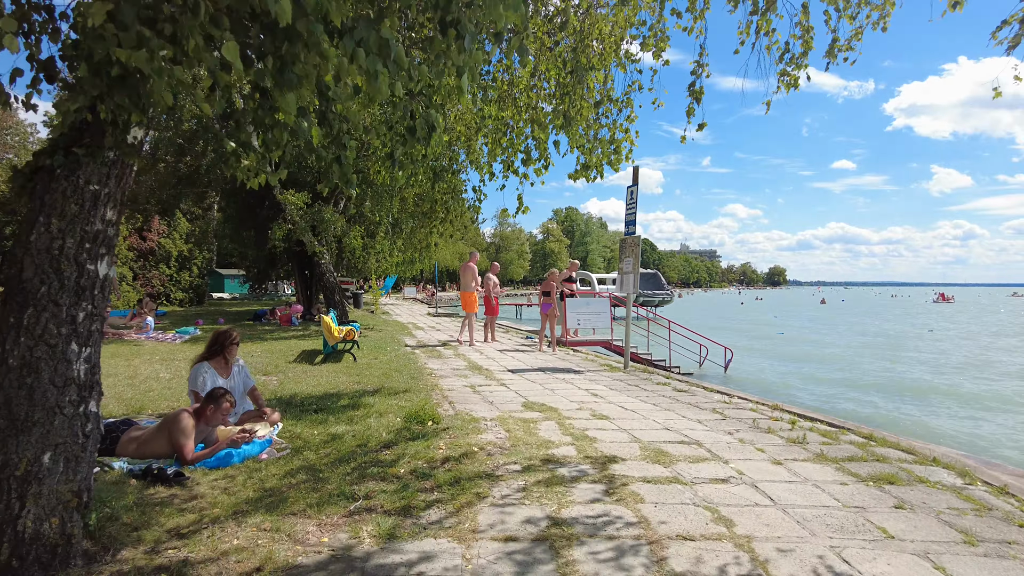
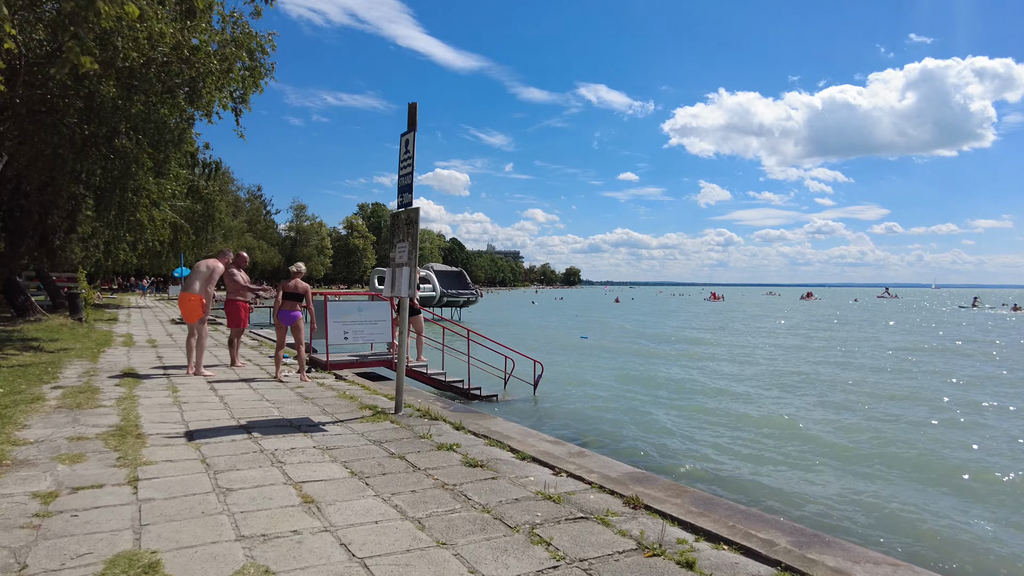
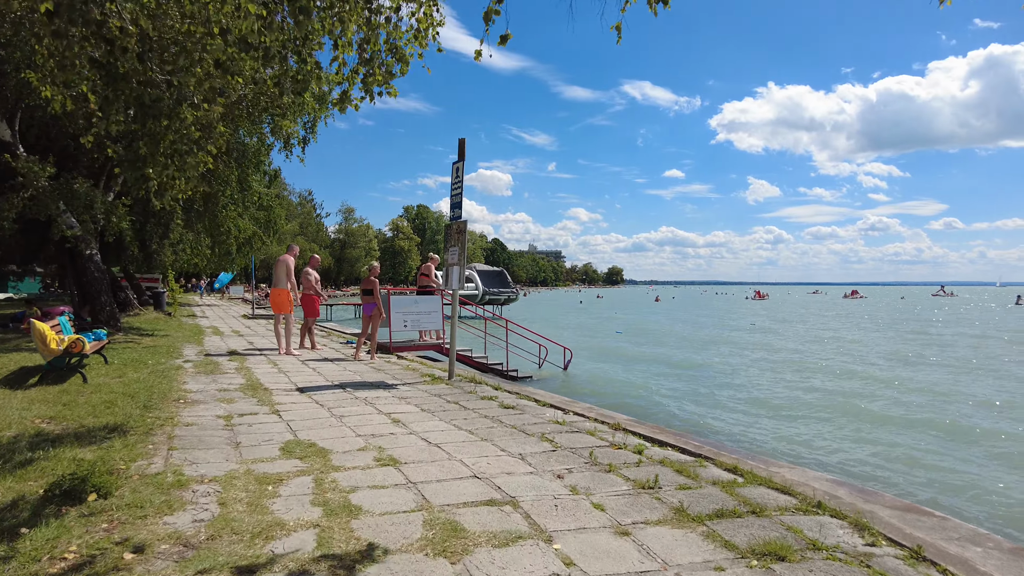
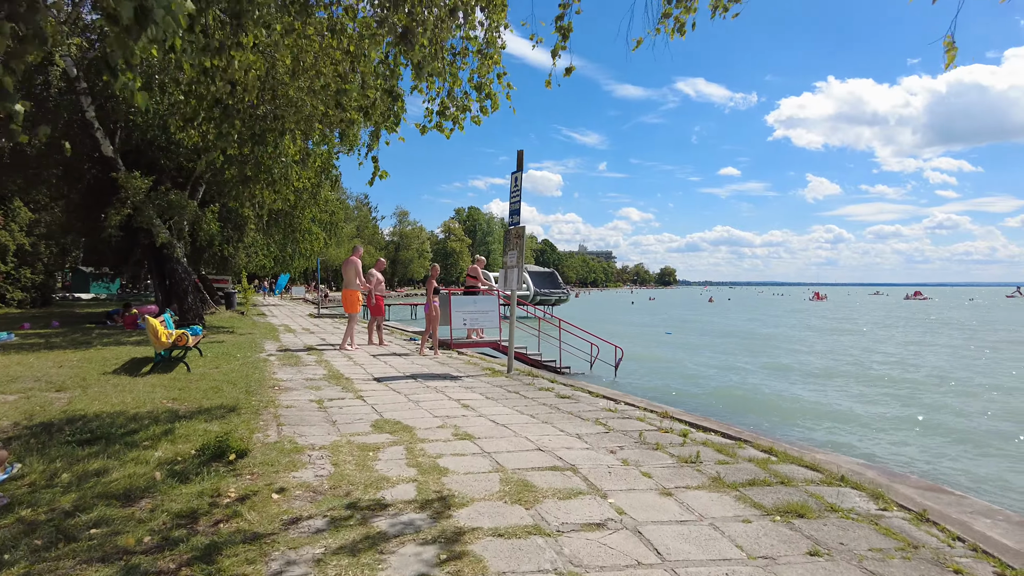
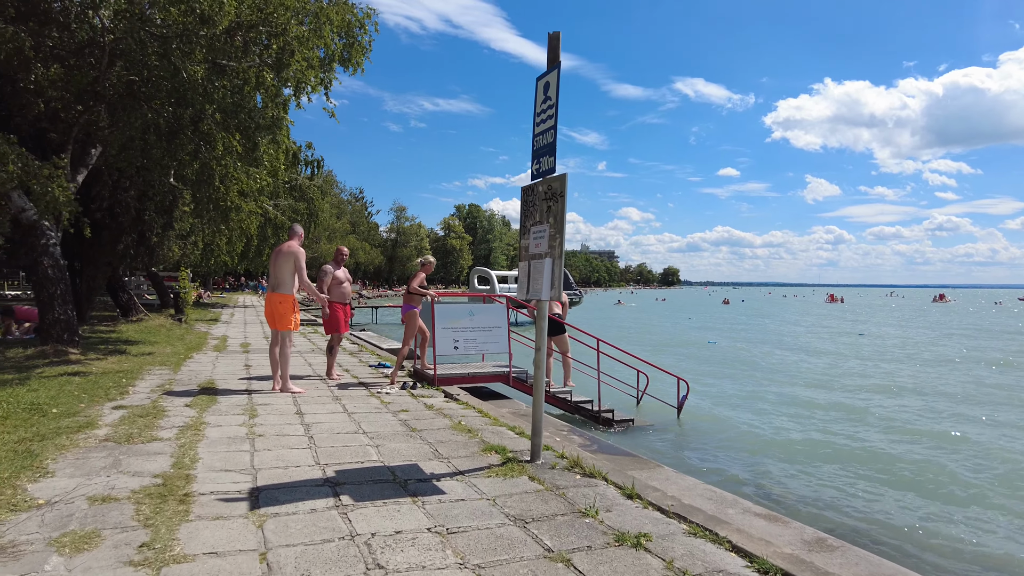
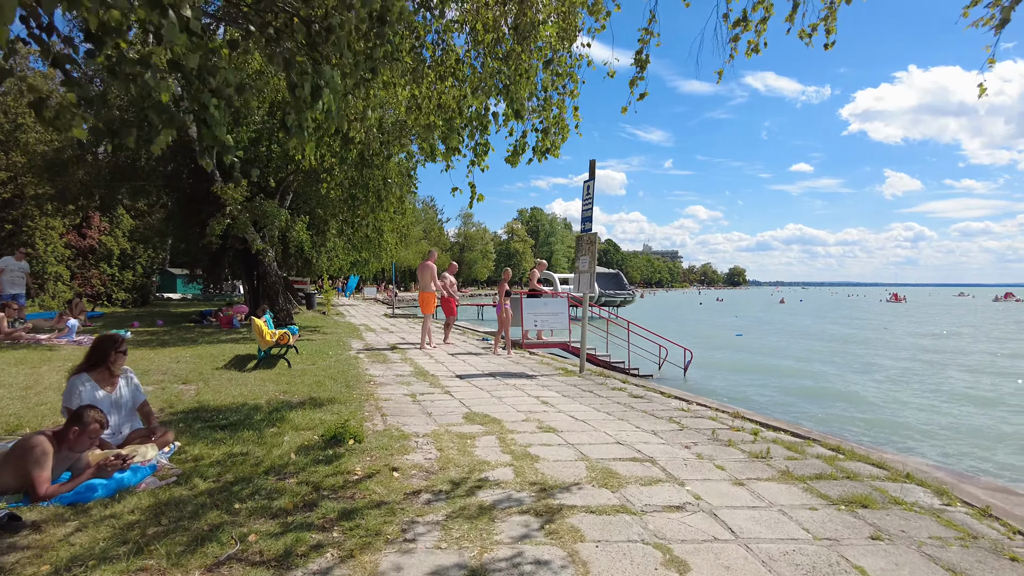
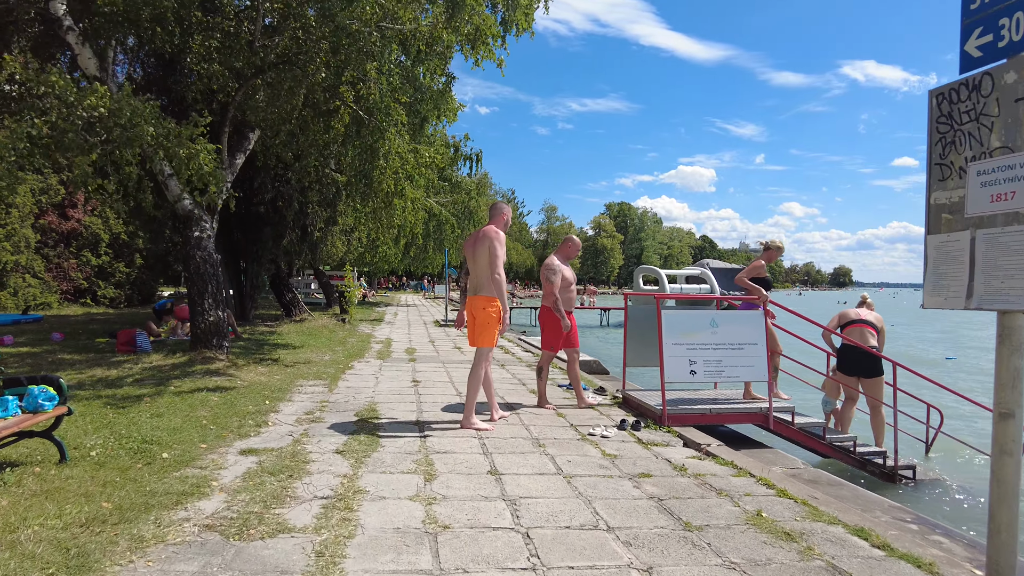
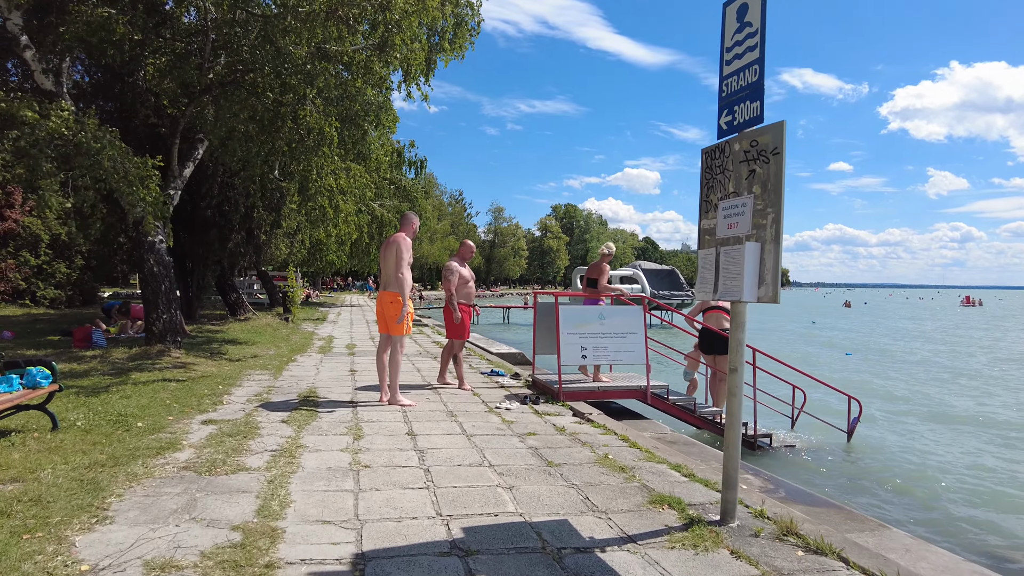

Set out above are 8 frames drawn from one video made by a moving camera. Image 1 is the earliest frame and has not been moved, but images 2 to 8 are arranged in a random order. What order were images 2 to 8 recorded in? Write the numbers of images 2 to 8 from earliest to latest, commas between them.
6, 4, 3, 2, 5, 8, 7
